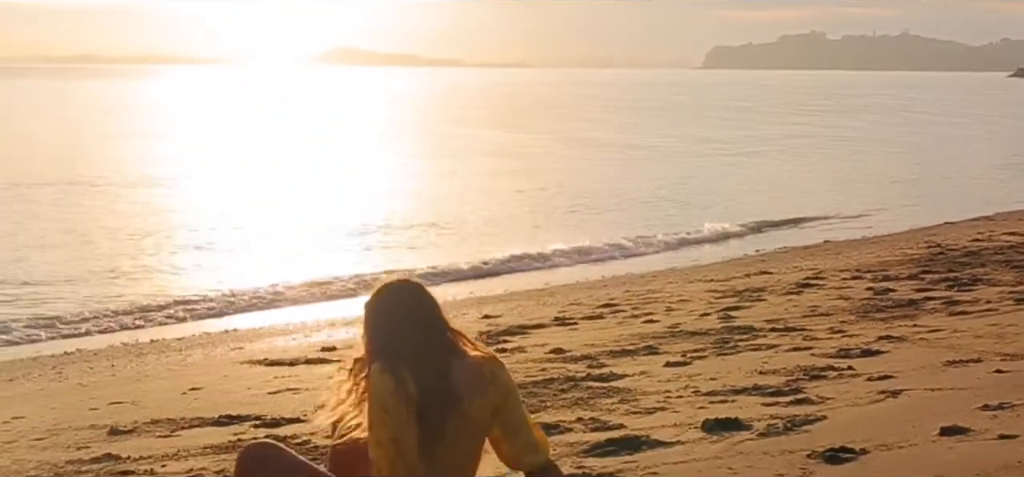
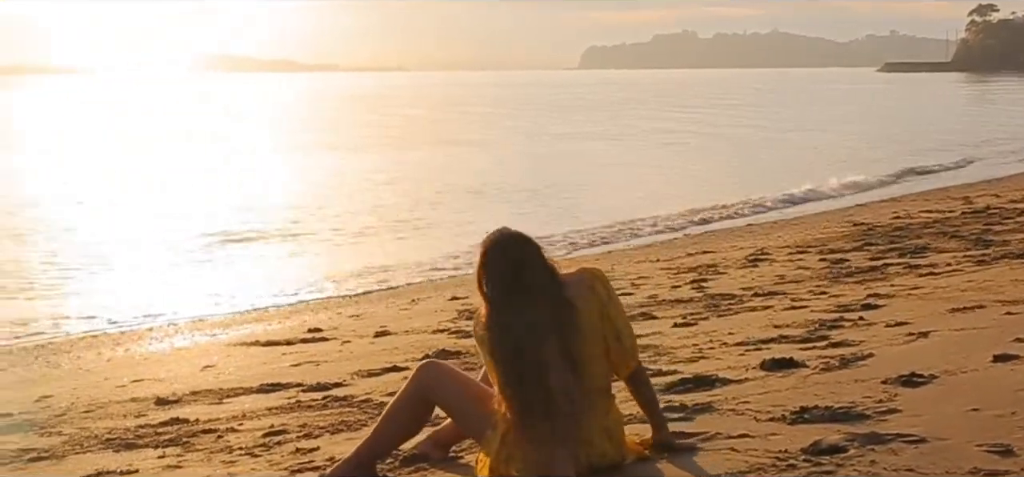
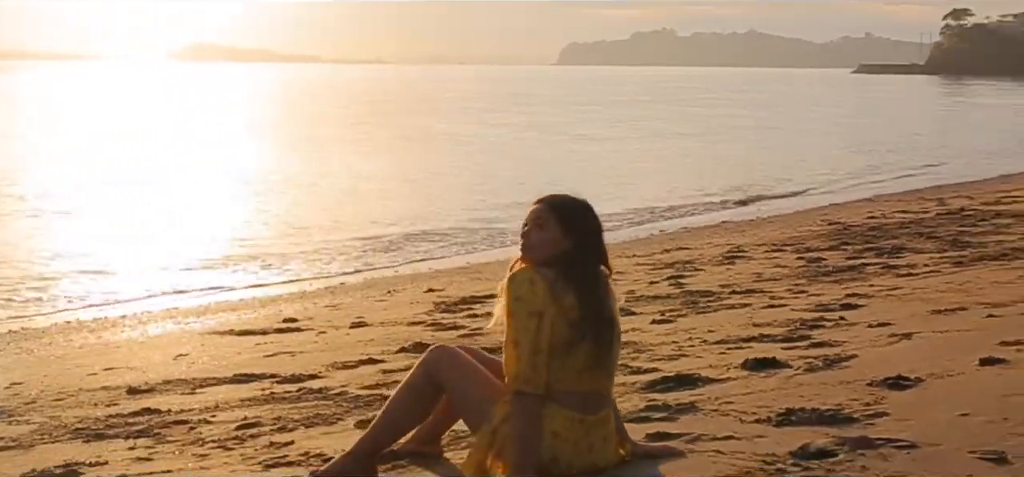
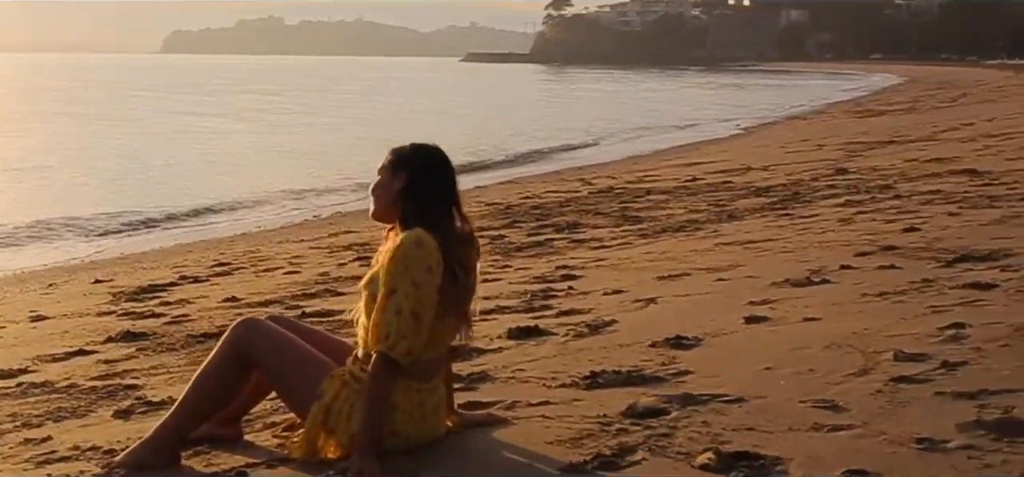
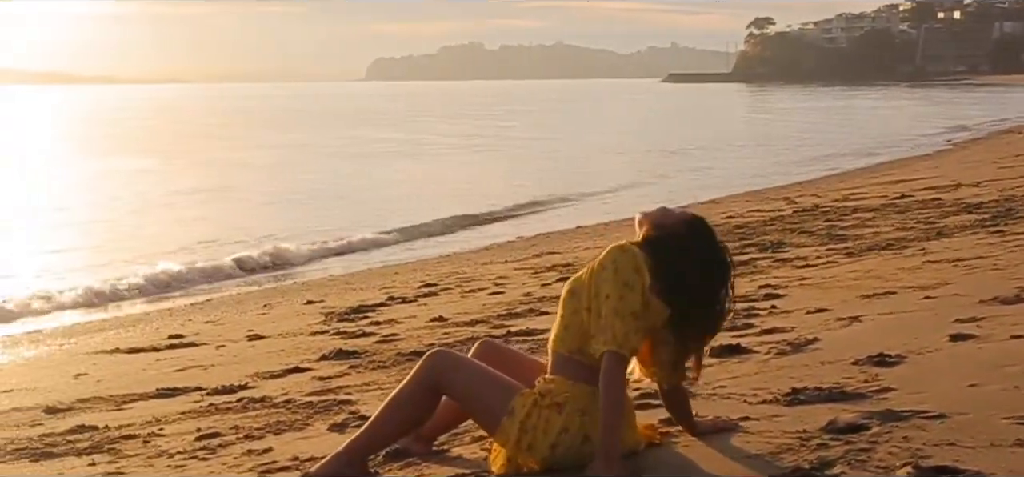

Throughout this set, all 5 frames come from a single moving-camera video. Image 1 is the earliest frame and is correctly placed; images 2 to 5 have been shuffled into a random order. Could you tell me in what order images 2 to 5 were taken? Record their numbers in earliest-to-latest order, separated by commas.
3, 4, 5, 2
